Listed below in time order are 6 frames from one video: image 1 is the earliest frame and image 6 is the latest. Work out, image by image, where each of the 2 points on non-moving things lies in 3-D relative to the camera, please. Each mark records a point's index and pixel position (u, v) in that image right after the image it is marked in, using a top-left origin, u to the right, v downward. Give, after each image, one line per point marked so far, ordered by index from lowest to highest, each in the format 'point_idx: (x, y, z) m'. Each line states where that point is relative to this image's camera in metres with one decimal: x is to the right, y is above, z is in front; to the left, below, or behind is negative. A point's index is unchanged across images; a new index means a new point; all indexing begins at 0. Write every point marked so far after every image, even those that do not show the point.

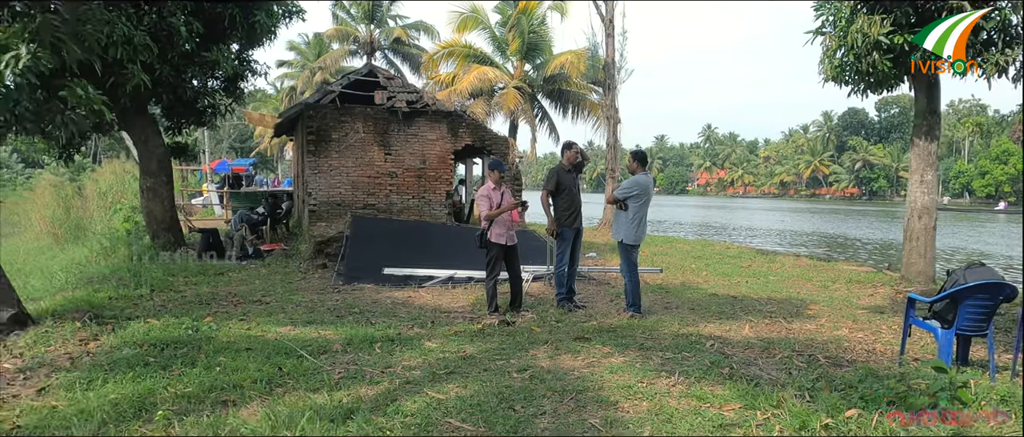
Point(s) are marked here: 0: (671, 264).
0: (+2.3, -0.7, +9.6) m
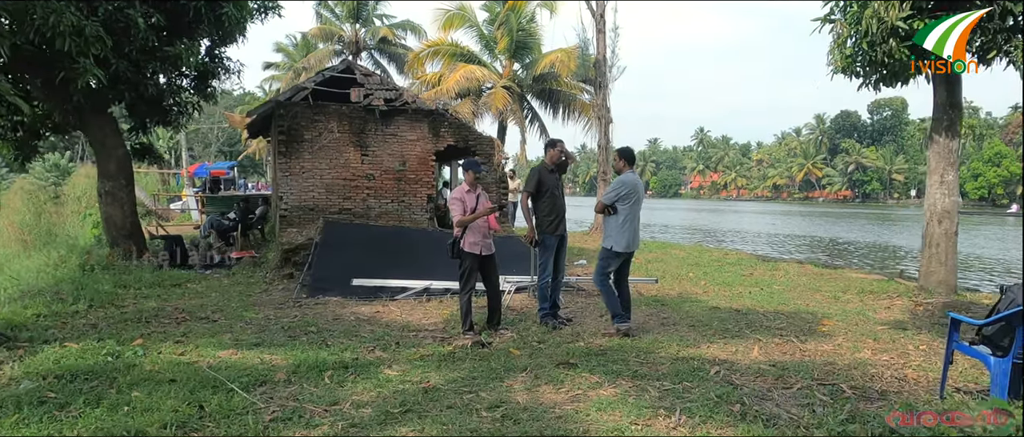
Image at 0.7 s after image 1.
0: (+2.1, -0.7, +9.0) m
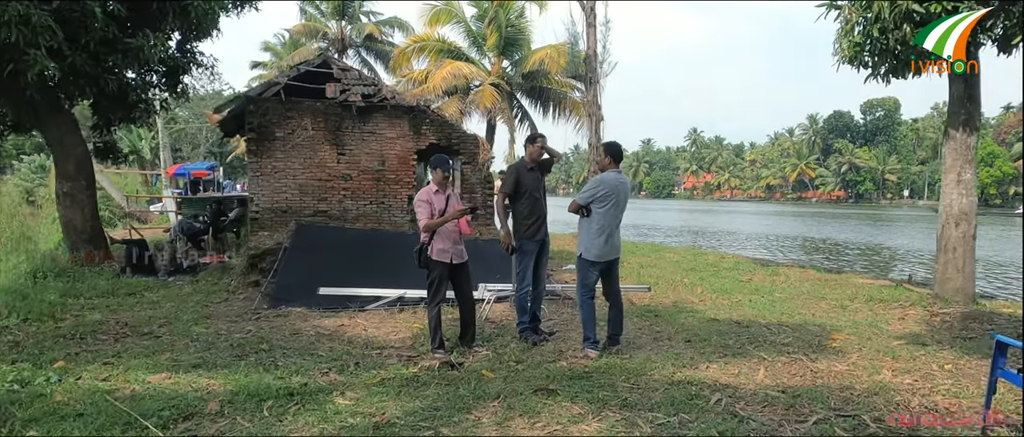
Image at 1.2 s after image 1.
0: (+1.9, -0.8, +8.4) m
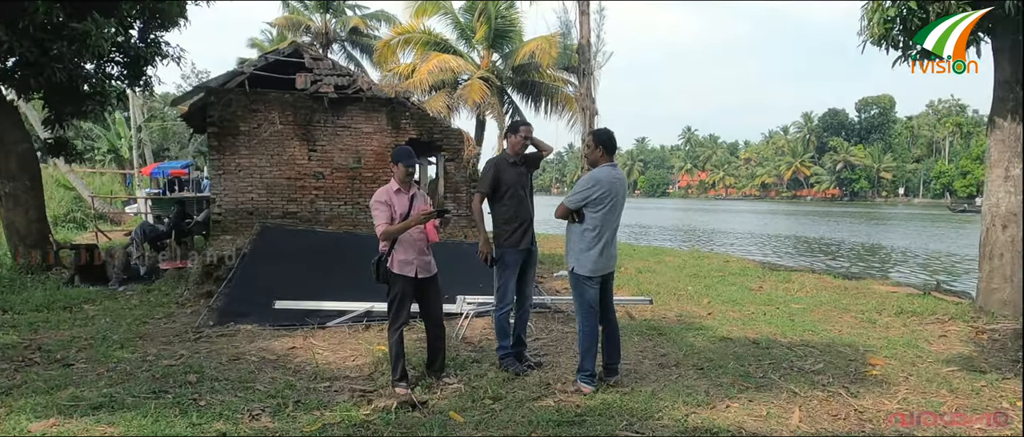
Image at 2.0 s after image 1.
0: (+1.7, -0.8, +7.6) m
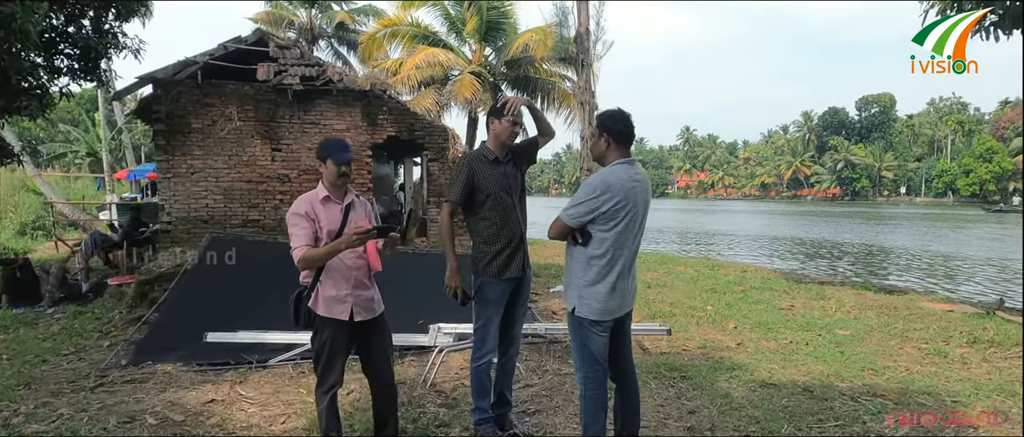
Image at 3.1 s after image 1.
0: (+1.6, -0.8, +6.5) m
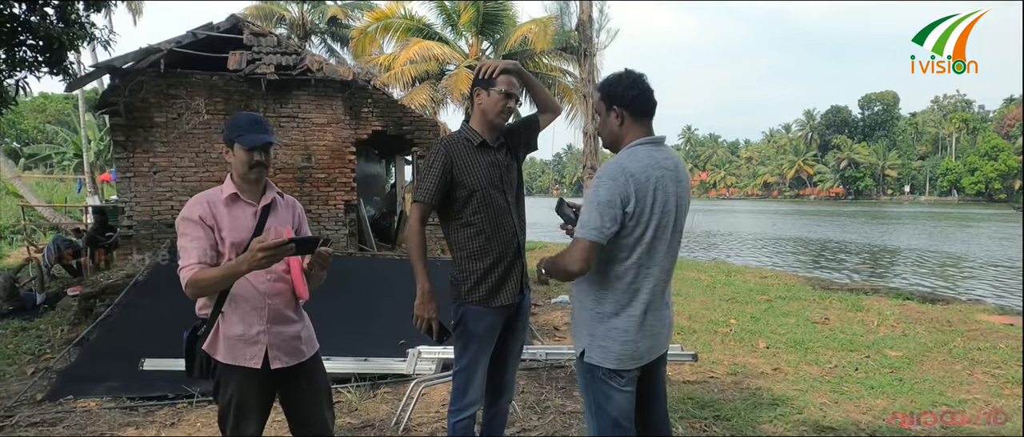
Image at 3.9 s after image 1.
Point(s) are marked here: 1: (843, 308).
0: (+1.5, -0.9, +5.7) m
1: (+3.0, -0.8, +6.1) m
